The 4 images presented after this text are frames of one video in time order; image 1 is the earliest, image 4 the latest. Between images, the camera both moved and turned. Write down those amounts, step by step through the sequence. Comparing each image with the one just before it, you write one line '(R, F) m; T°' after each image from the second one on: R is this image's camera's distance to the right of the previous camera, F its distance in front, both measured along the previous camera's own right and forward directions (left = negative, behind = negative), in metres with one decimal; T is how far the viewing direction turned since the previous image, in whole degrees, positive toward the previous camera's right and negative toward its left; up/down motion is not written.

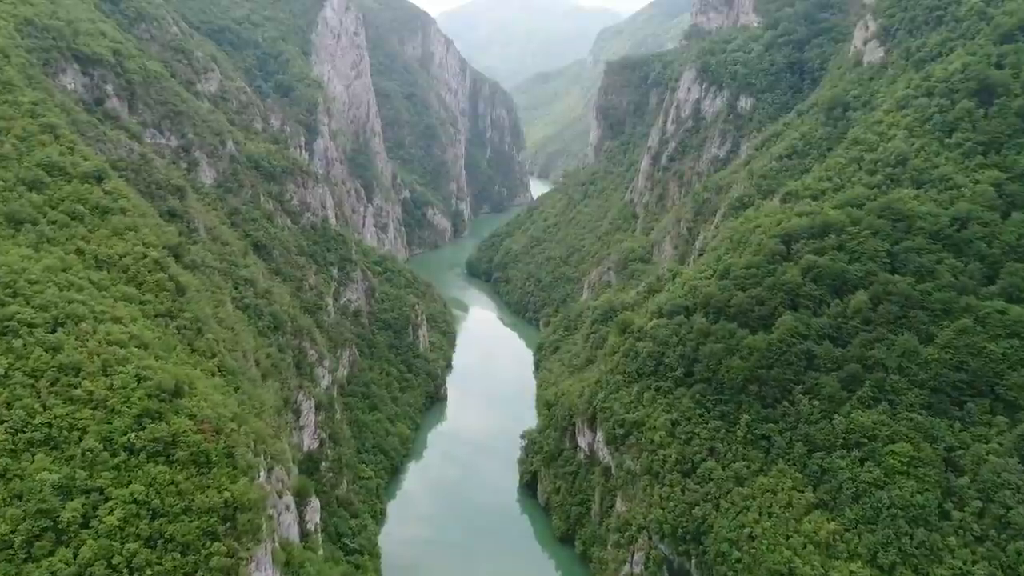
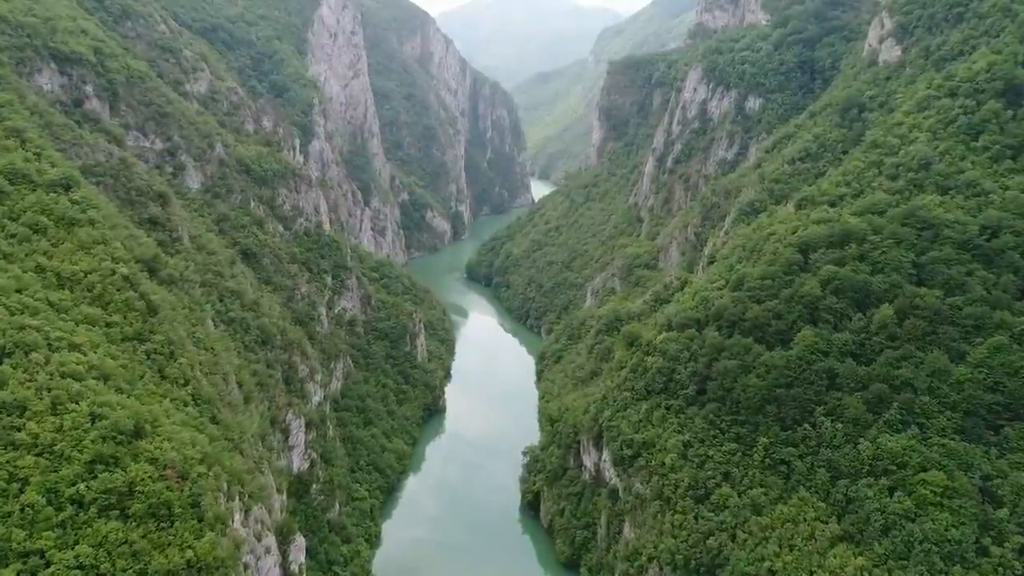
(0.0, +2.1) m; 0°
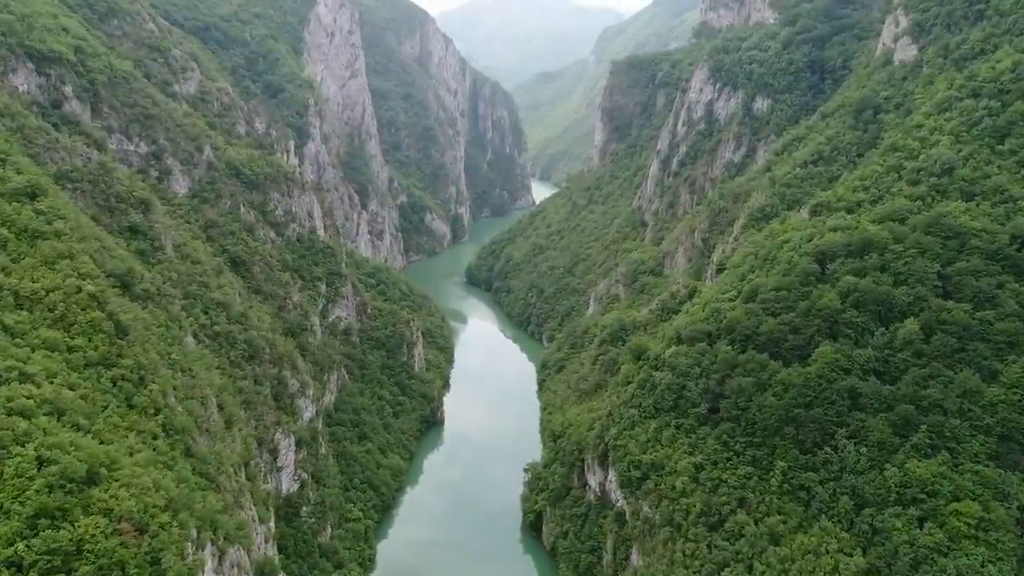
(0.0, +1.9) m; 0°
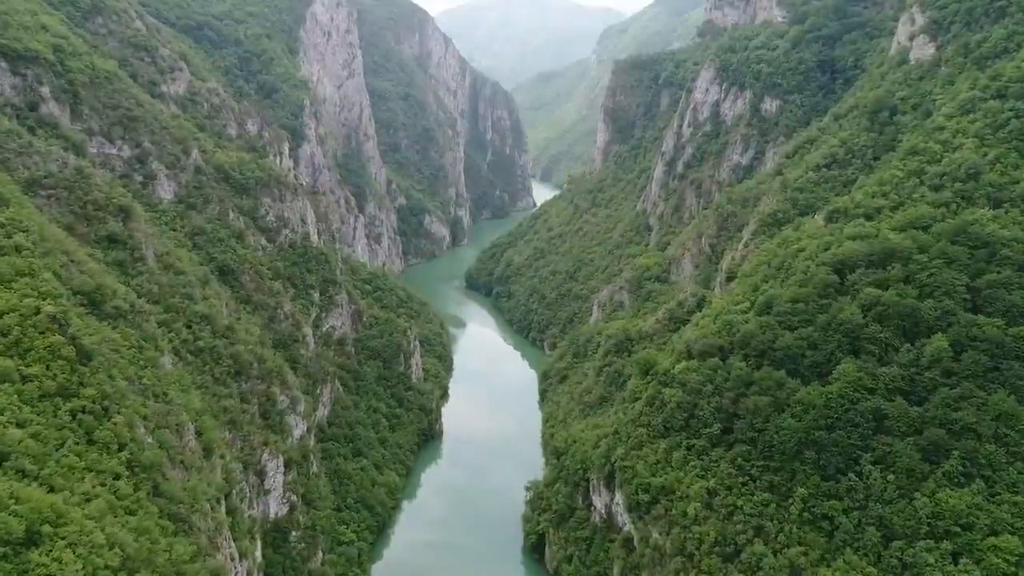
(0.0, +1.9) m; 0°
